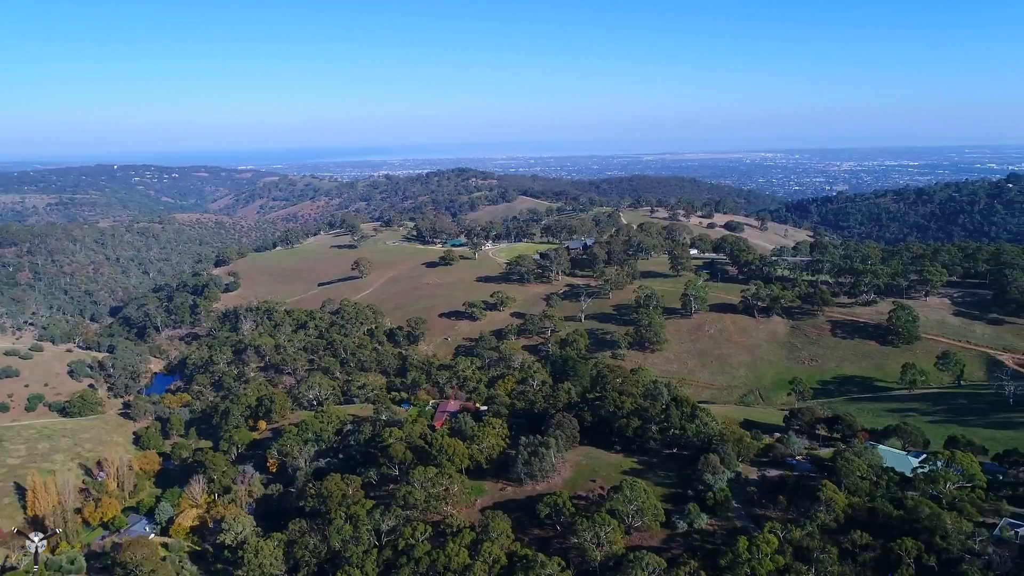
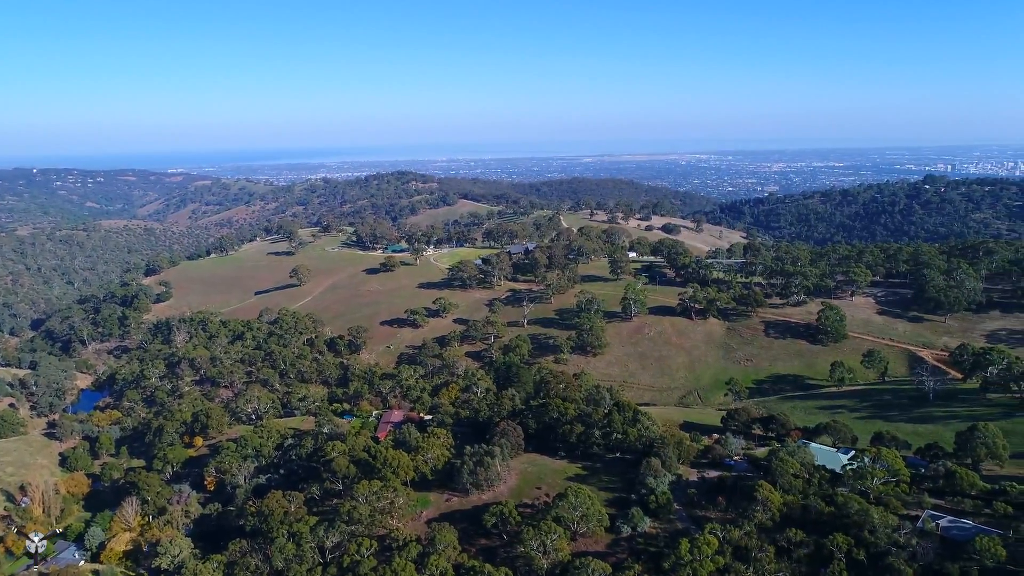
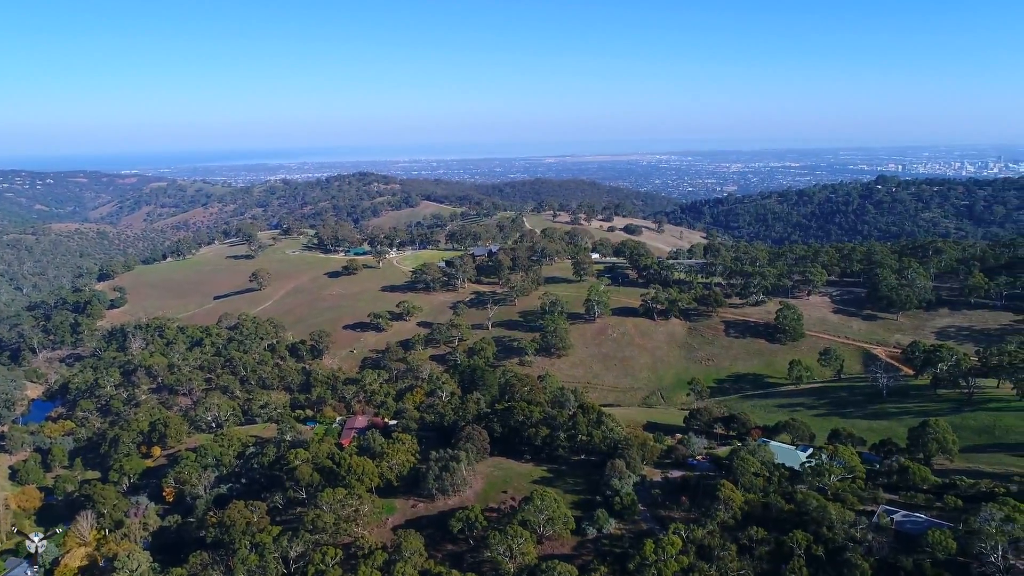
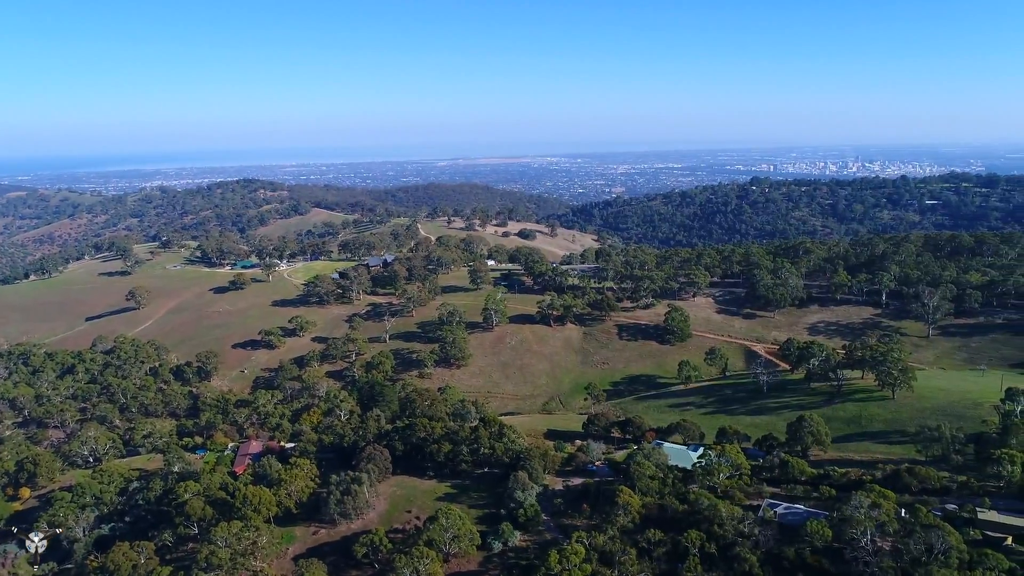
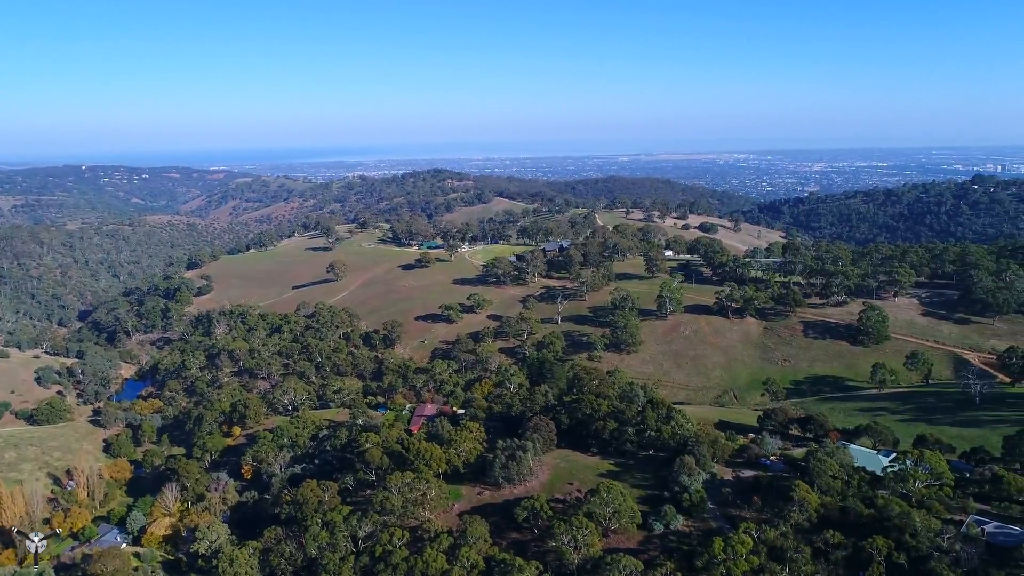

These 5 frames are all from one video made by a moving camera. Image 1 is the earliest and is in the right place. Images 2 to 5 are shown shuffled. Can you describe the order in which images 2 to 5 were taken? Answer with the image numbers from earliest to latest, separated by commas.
5, 2, 3, 4
